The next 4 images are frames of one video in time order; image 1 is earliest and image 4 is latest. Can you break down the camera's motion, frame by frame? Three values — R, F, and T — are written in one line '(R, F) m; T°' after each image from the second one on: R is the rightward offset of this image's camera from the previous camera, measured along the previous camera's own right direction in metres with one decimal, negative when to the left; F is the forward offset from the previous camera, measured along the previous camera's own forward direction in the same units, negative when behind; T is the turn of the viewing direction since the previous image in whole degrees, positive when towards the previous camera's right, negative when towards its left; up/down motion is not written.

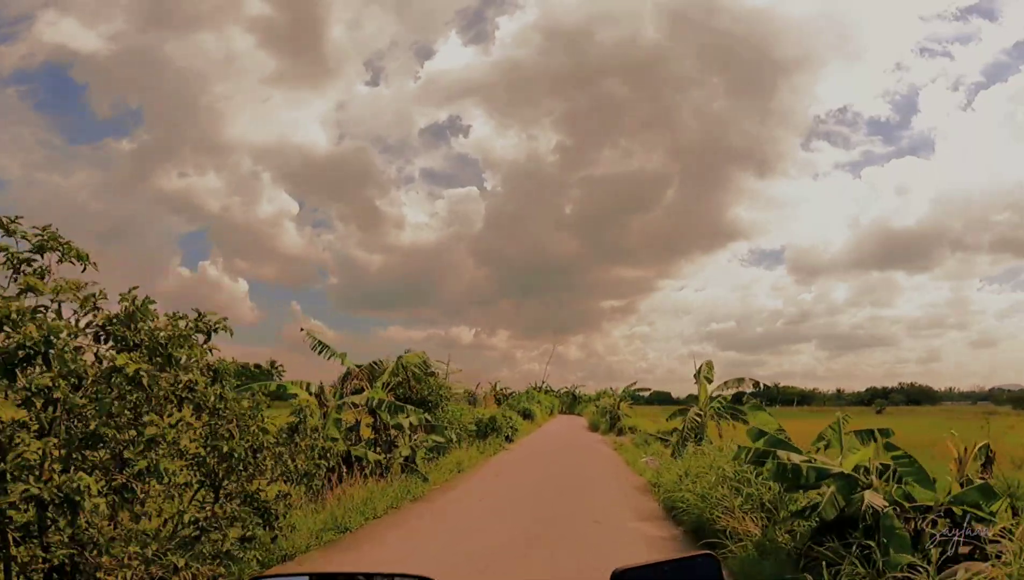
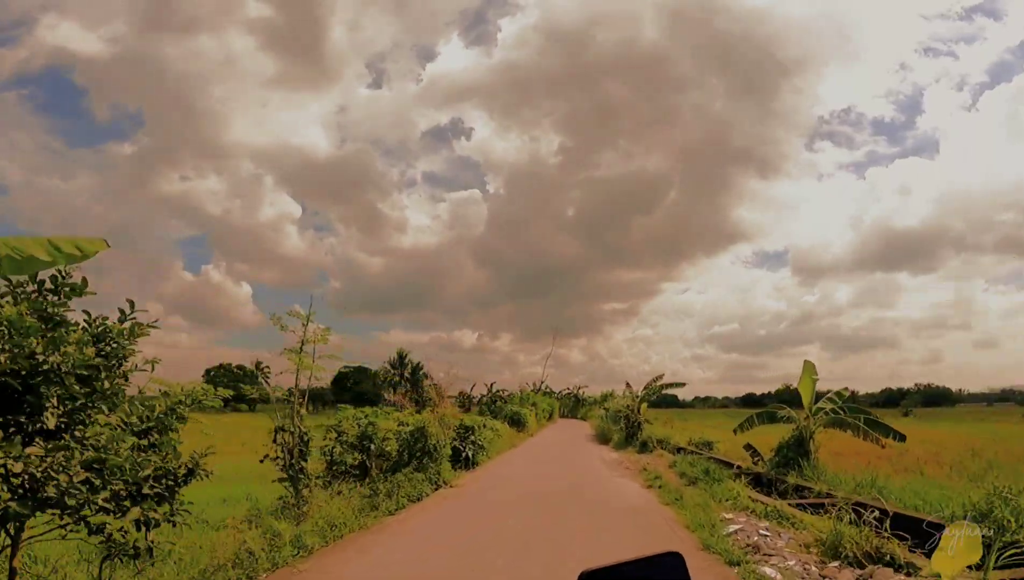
(+0.4, +4.1) m; 0°
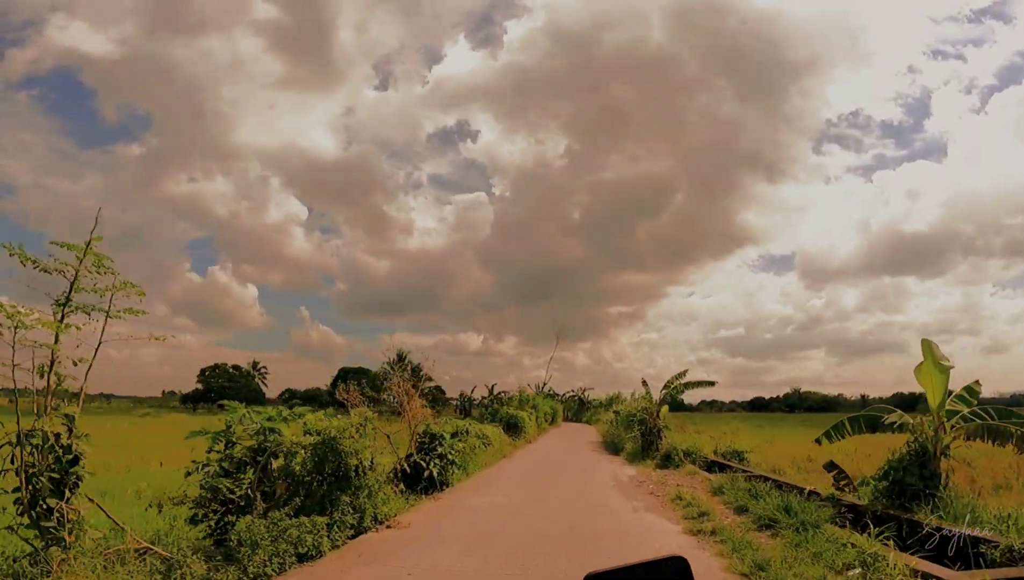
(+0.2, +1.8) m; 0°
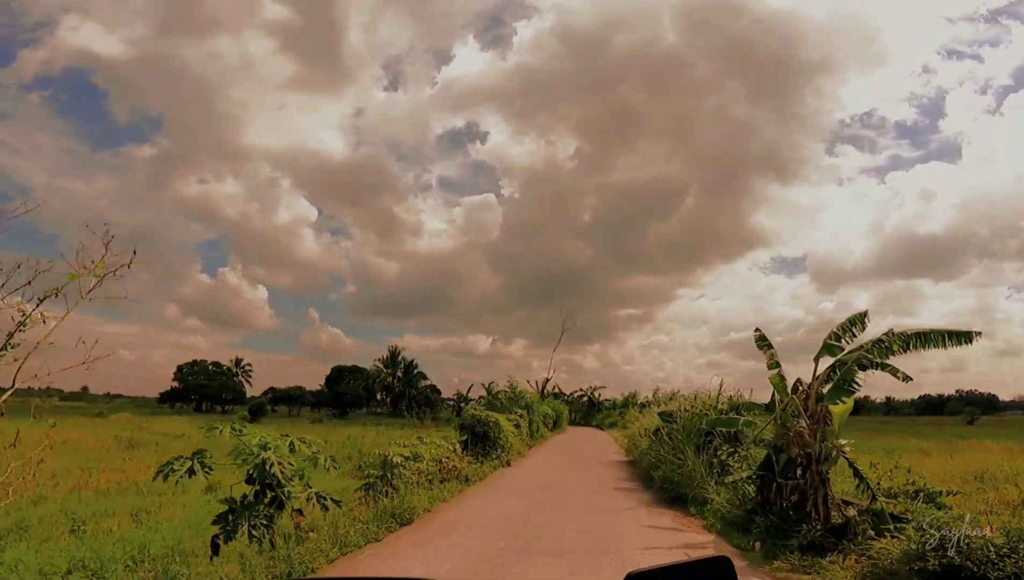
(+0.5, +5.0) m; -1°
